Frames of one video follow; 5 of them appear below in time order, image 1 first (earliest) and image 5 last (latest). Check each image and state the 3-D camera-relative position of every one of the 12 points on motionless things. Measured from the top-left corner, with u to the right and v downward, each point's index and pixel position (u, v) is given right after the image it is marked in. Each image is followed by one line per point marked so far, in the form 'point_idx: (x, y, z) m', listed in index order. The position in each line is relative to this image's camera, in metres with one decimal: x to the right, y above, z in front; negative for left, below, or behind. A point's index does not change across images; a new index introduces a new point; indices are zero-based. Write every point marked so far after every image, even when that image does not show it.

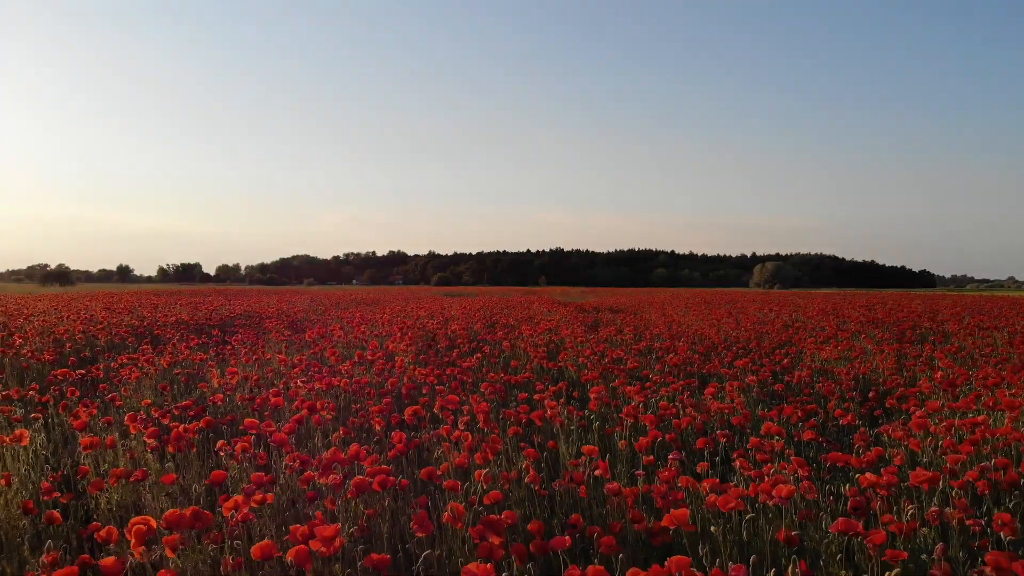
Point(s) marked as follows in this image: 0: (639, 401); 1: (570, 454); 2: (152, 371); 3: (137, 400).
0: (+1.0, -0.9, +4.8) m
1: (+0.3, -0.9, +3.4) m
2: (-3.6, -0.8, +6.4) m
3: (-3.3, -1.0, +5.6) m
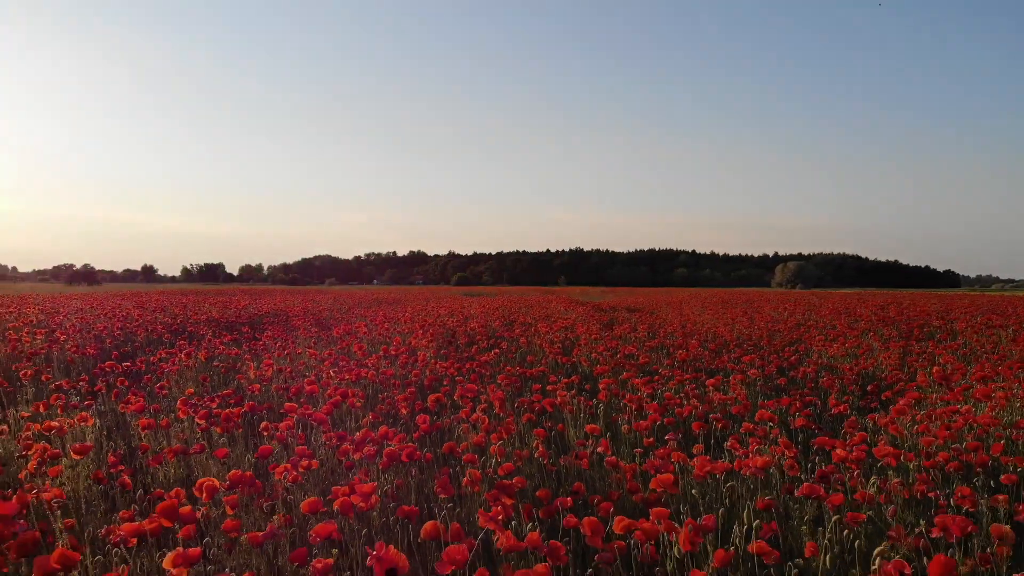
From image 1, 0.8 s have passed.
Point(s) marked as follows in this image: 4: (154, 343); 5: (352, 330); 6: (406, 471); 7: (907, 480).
0: (+1.1, -0.8, +5.1) m
1: (+0.4, -0.9, +3.8) m
2: (-3.5, -0.8, +6.9) m
3: (-3.2, -1.0, +6.0) m
4: (-5.8, -0.9, +10.1) m
5: (-2.3, -0.6, +9.2) m
6: (-0.5, -0.9, +3.0) m
7: (+1.8, -0.9, +2.9) m
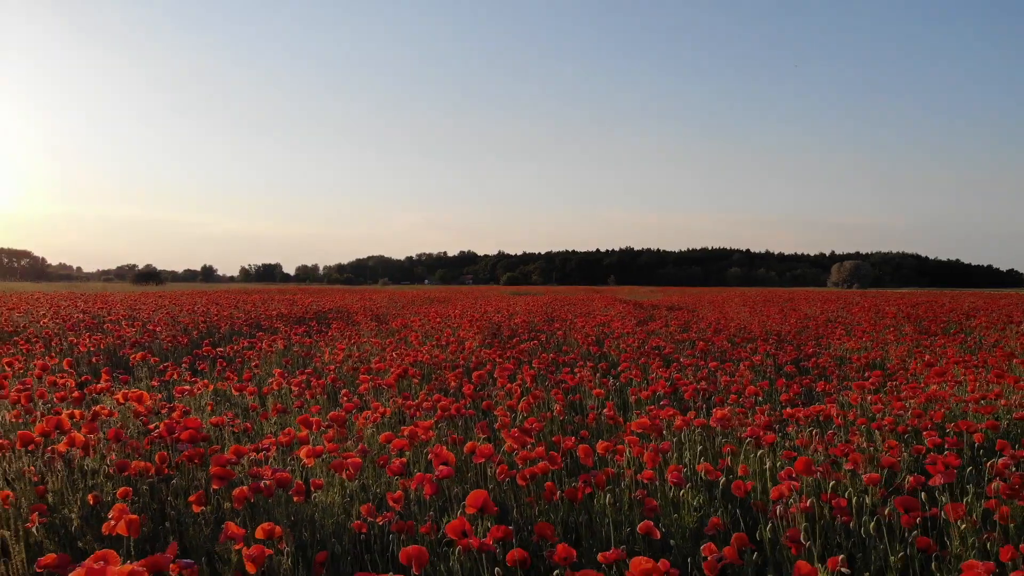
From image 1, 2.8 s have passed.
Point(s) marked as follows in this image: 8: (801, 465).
0: (+1.4, -0.8, +5.9) m
1: (+0.6, -0.8, +4.6) m
2: (-3.0, -0.8, +8.0) m
3: (-2.8, -0.9, +7.2) m
4: (-5.1, -0.8, +11.5) m
5: (-1.7, -0.6, +10.2) m
6: (-0.4, -0.9, +4.0) m
7: (+2.0, -0.9, +3.7) m
8: (+1.2, -0.7, +2.6) m
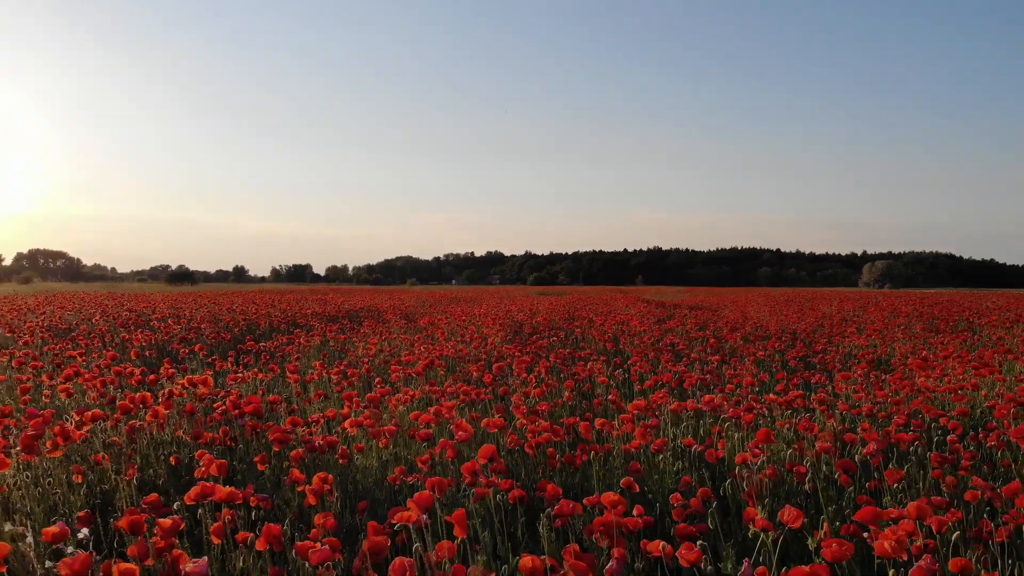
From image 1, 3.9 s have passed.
0: (+1.6, -0.8, +6.4) m
1: (+0.7, -0.8, +5.1) m
2: (-2.7, -0.8, +8.7) m
3: (-2.5, -0.9, +7.8) m
4: (-4.6, -0.8, +12.2) m
5: (-1.3, -0.6, +10.8) m
6: (-0.3, -0.8, +4.5) m
7: (+2.0, -0.8, +4.1) m
8: (+1.2, -0.7, +3.0) m
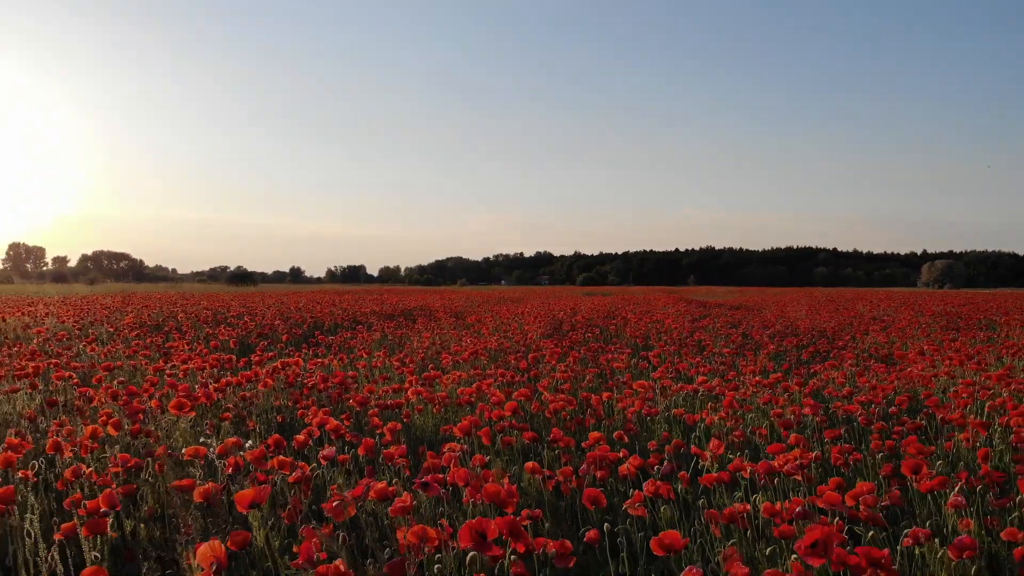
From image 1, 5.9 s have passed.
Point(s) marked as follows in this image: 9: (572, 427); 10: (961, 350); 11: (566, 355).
0: (+2.0, -0.8, +7.2) m
1: (+1.0, -0.8, +6.0) m
2: (-2.2, -0.8, +9.8) m
3: (-2.0, -0.9, +8.9) m
4: (-3.8, -0.8, +13.5) m
5: (-0.6, -0.6, +11.8) m
6: (0.0, -0.8, +5.4) m
7: (+2.3, -0.8, +4.9) m
8: (+1.3, -0.7, +3.8) m
9: (+0.4, -0.9, +4.1) m
10: (+4.8, -0.7, +6.7) m
11: (+0.6, -0.8, +7.3) m
